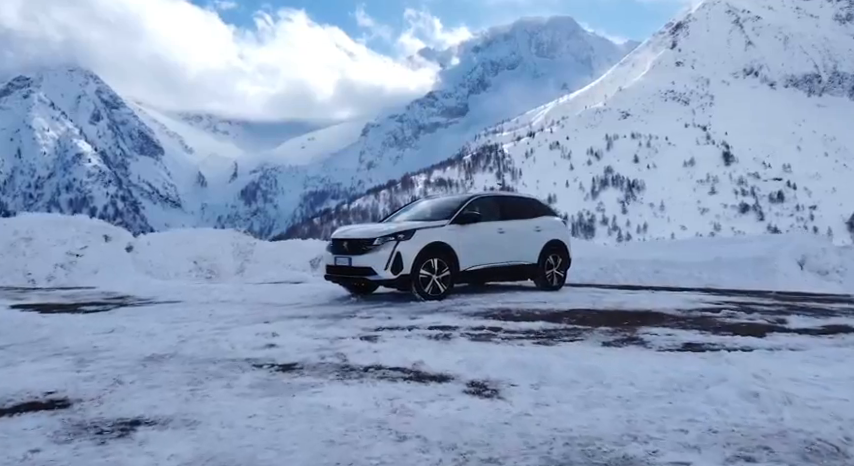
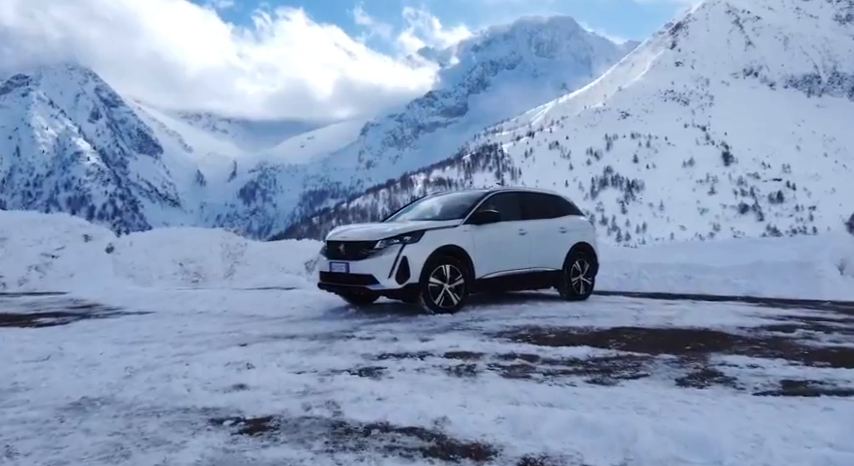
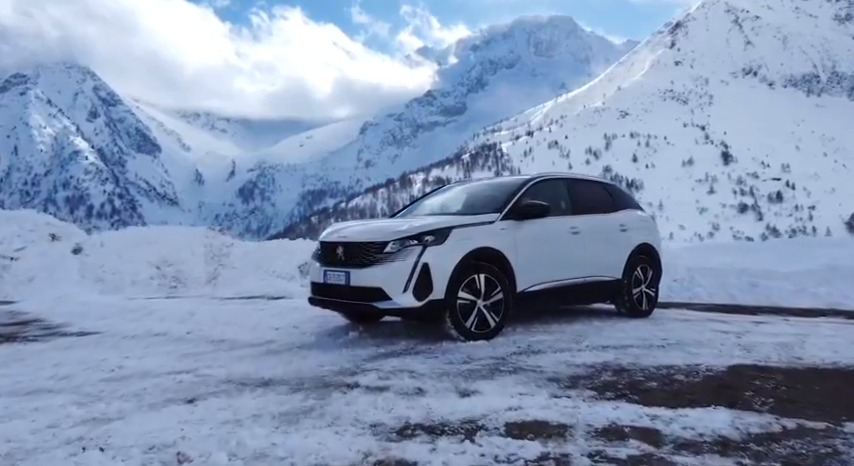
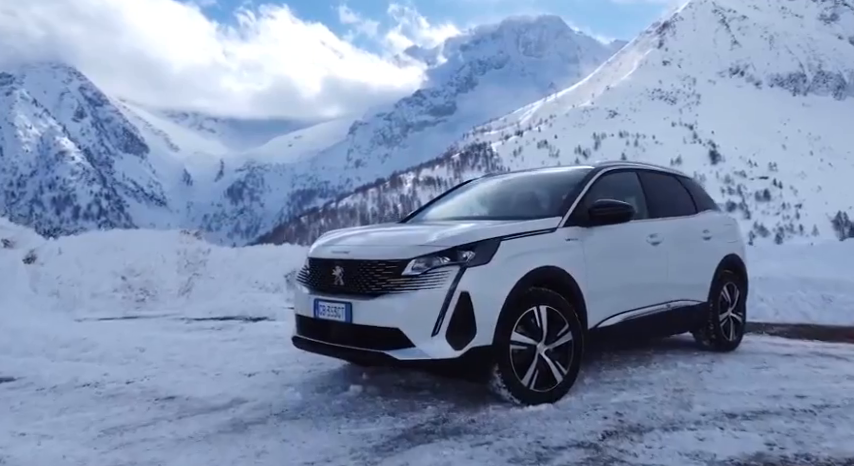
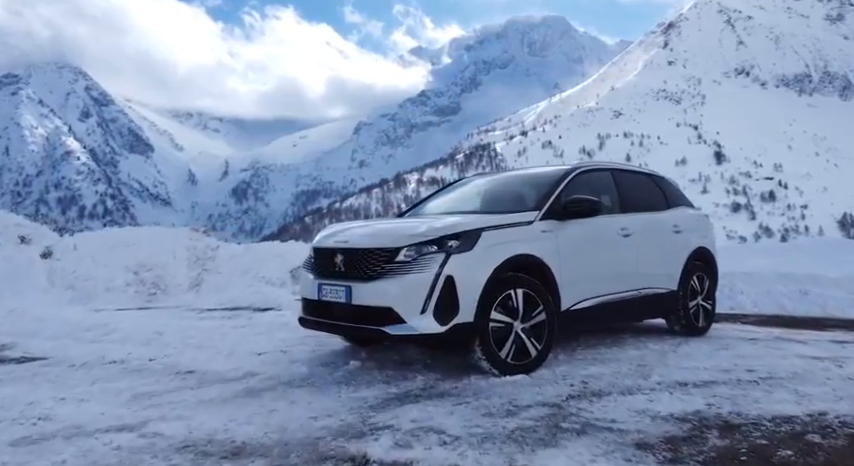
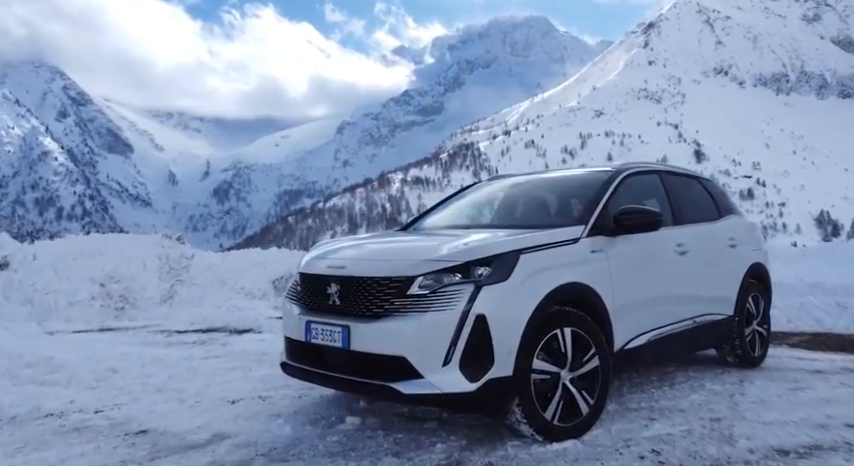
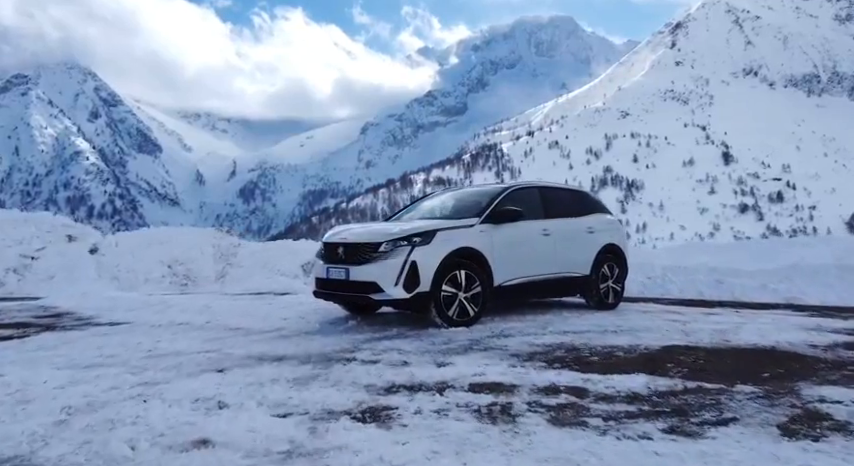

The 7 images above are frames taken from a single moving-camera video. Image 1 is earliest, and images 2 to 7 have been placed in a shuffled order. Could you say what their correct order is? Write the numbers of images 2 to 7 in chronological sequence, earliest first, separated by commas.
2, 7, 3, 5, 4, 6
